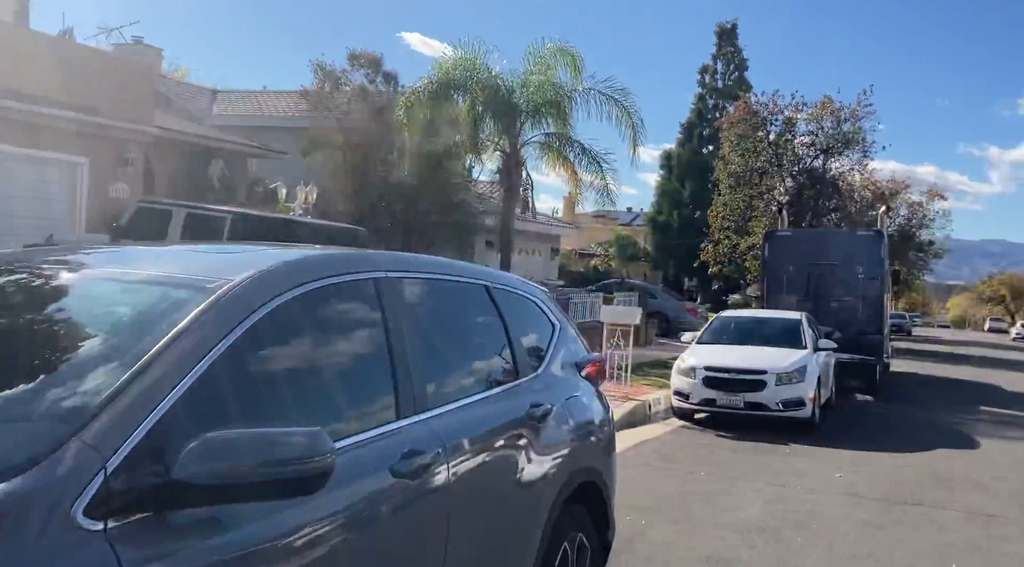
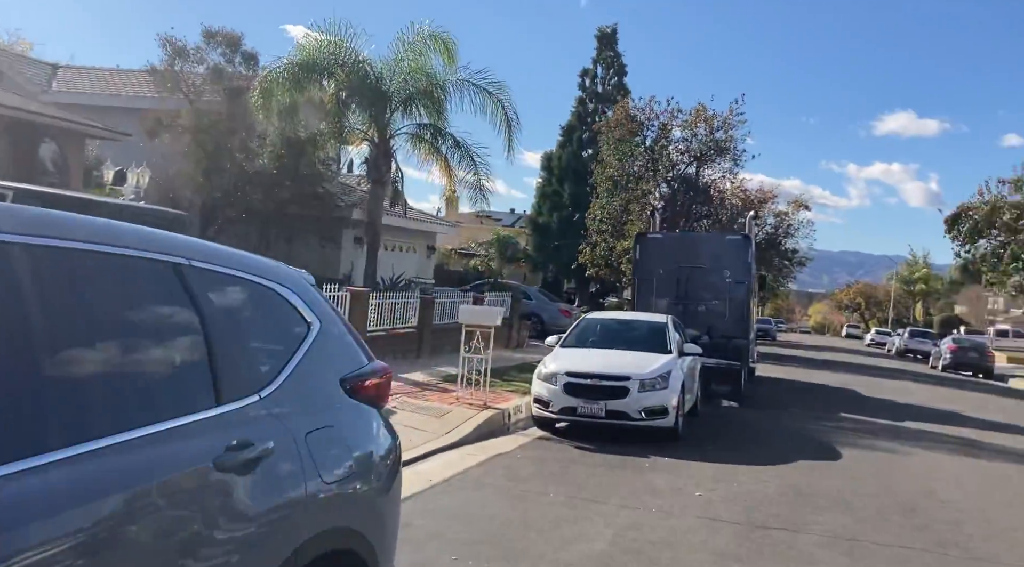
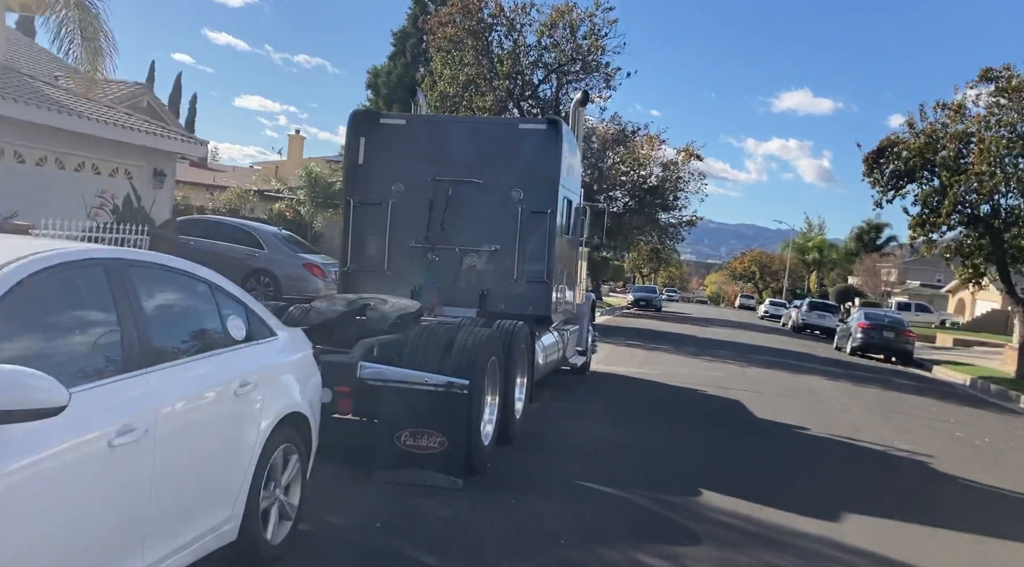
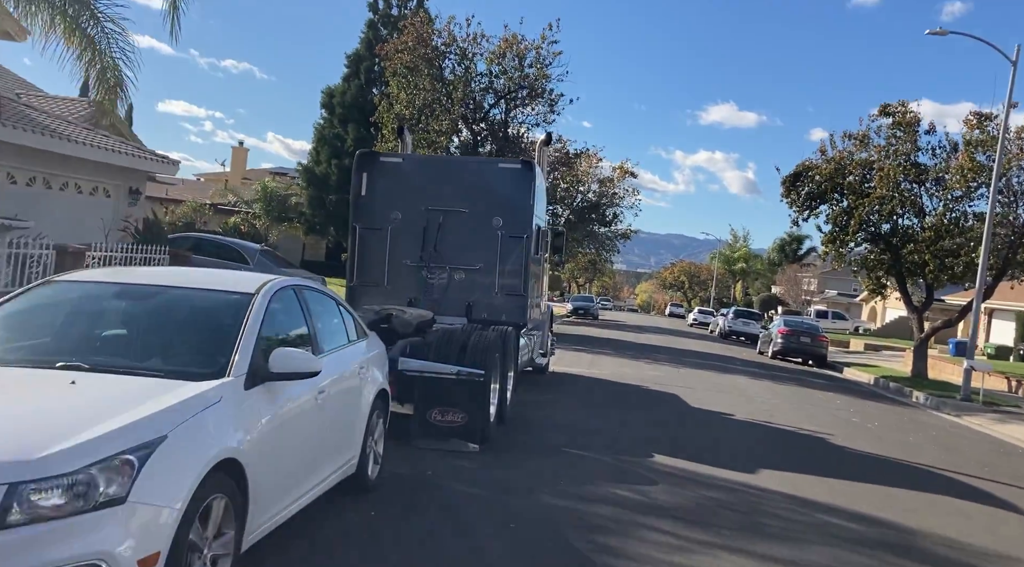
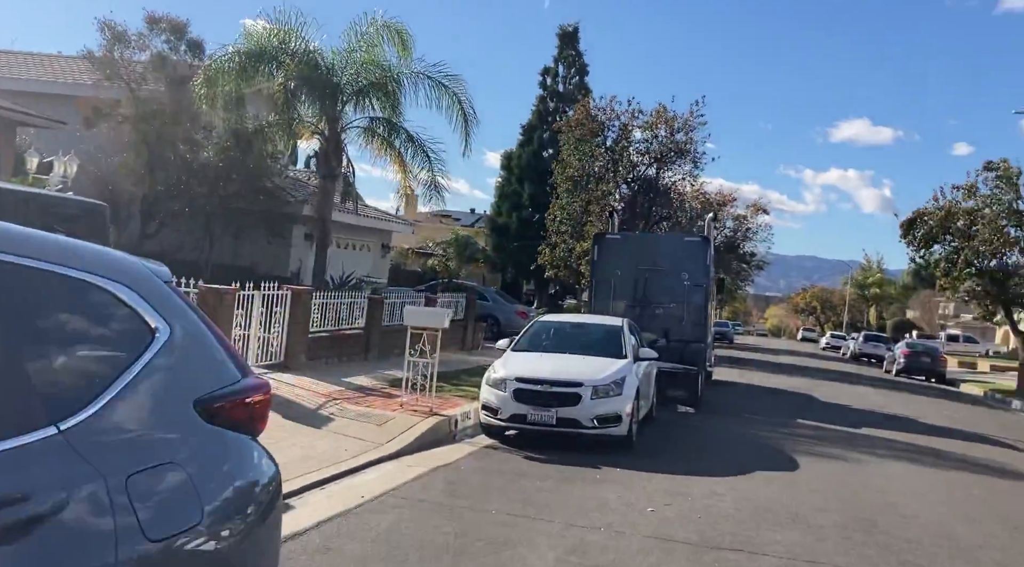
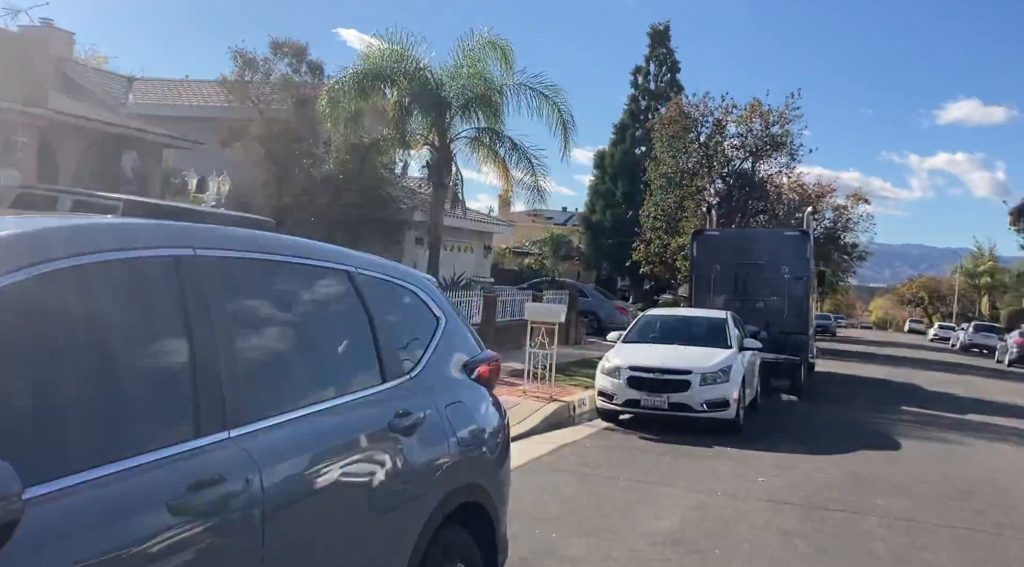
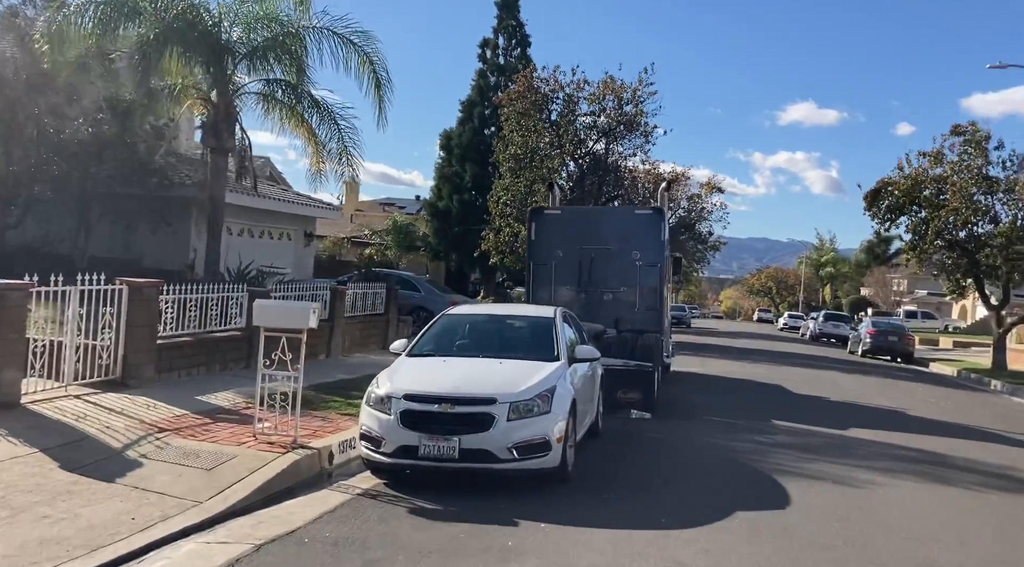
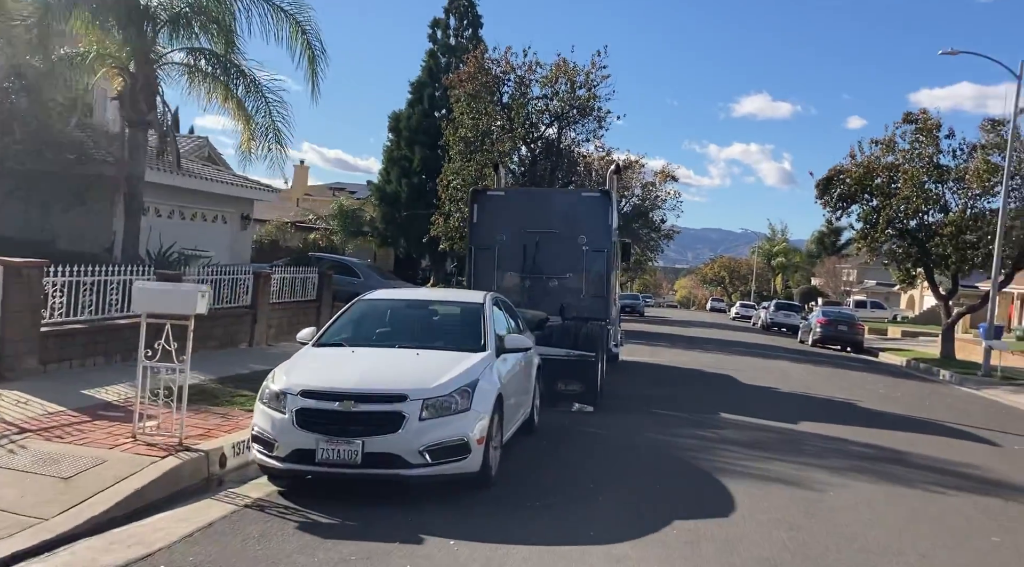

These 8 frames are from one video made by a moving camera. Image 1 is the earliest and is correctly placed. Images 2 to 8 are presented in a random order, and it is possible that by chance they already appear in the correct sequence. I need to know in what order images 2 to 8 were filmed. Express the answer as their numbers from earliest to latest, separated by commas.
6, 2, 5, 7, 8, 4, 3
